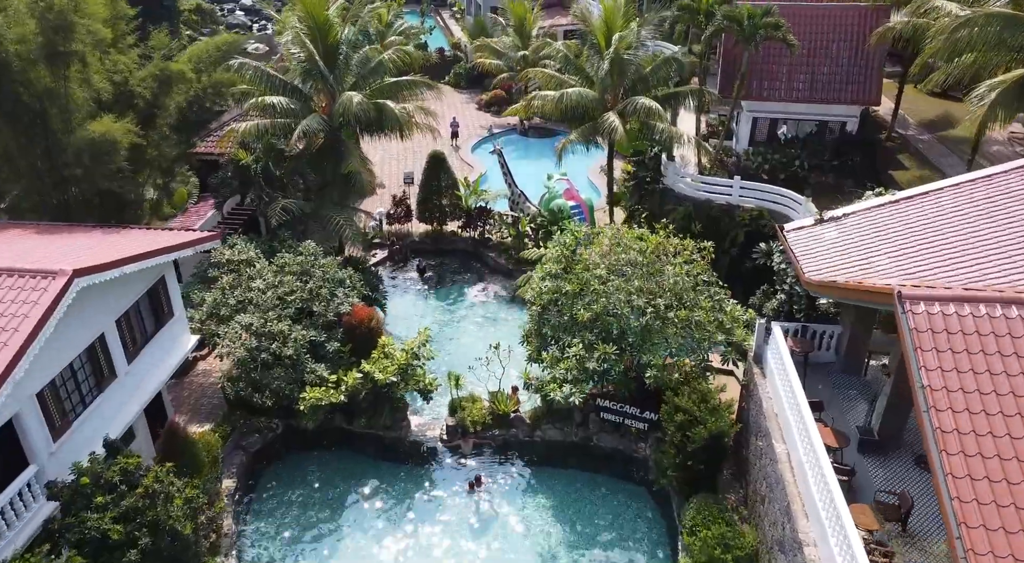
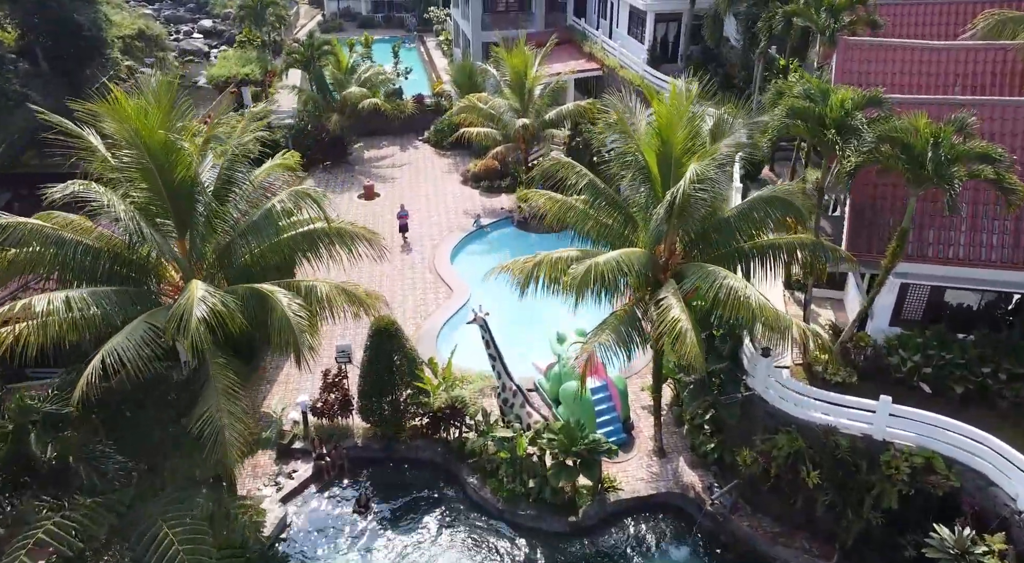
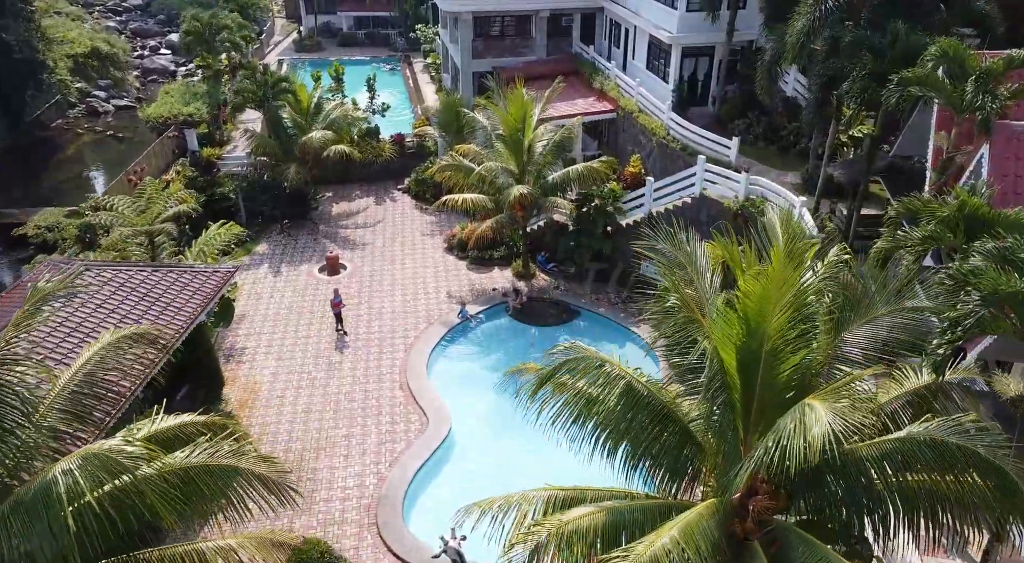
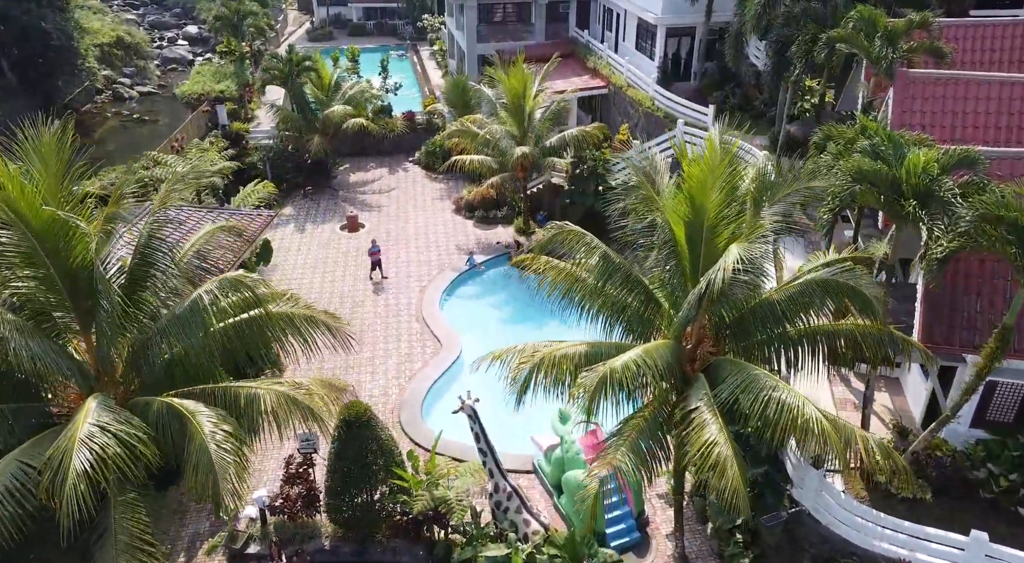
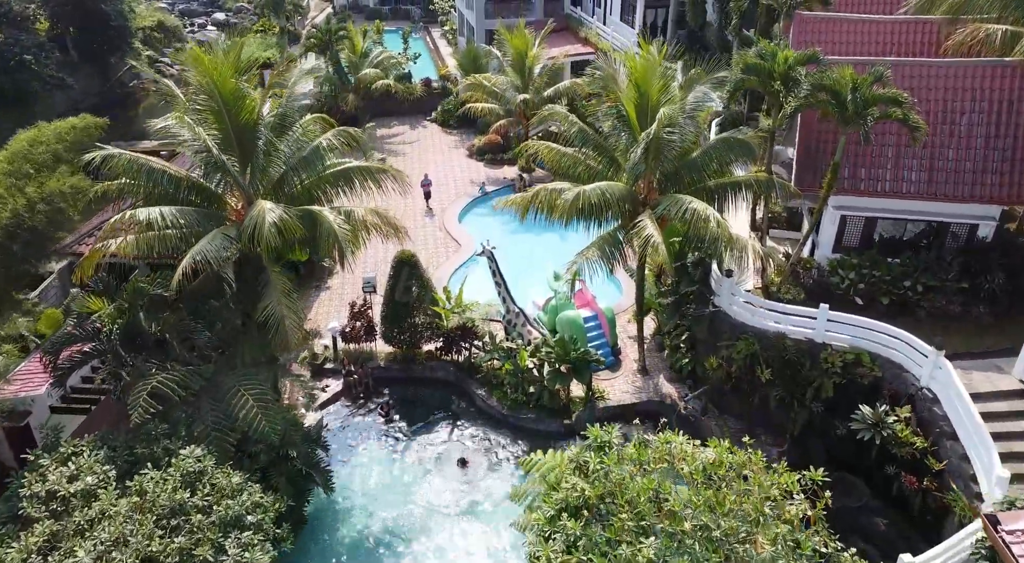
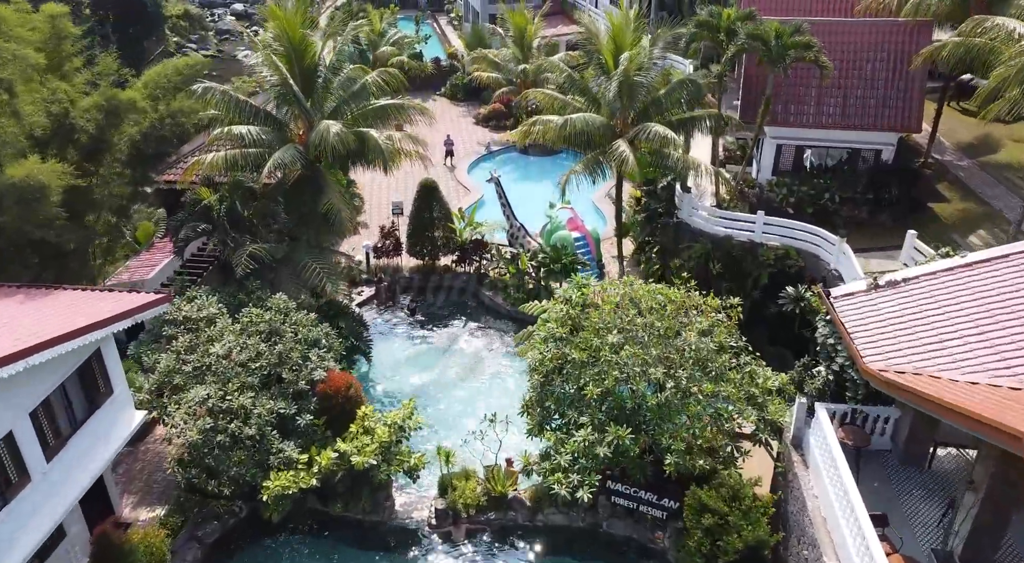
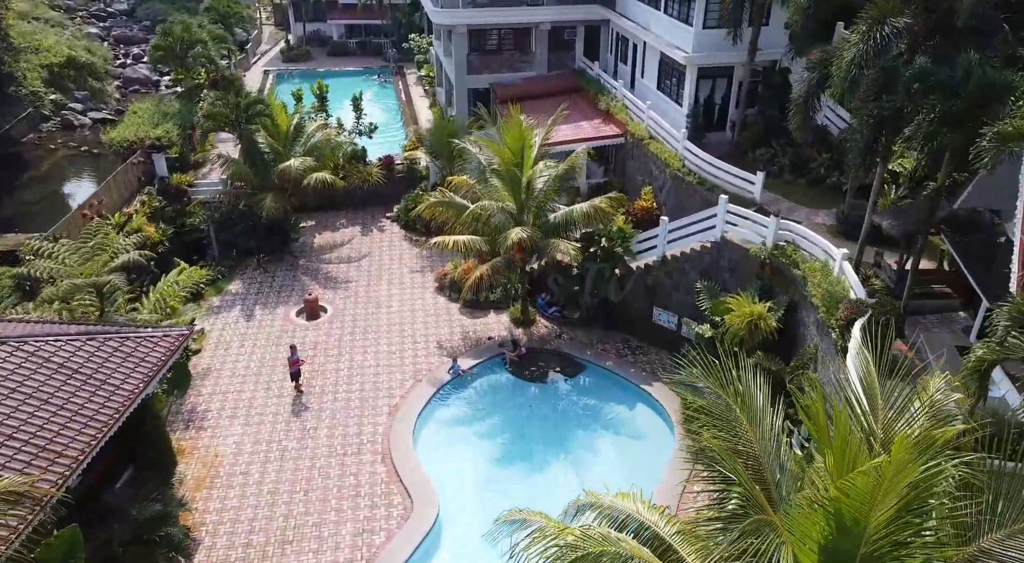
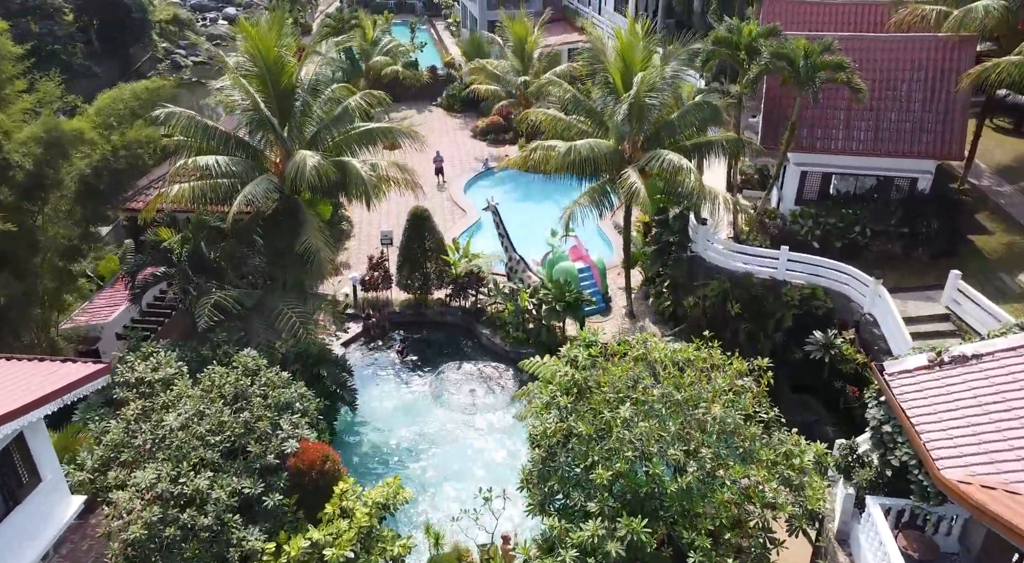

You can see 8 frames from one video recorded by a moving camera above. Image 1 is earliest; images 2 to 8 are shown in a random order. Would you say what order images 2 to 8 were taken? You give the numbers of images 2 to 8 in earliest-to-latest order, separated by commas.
6, 8, 5, 2, 4, 3, 7
